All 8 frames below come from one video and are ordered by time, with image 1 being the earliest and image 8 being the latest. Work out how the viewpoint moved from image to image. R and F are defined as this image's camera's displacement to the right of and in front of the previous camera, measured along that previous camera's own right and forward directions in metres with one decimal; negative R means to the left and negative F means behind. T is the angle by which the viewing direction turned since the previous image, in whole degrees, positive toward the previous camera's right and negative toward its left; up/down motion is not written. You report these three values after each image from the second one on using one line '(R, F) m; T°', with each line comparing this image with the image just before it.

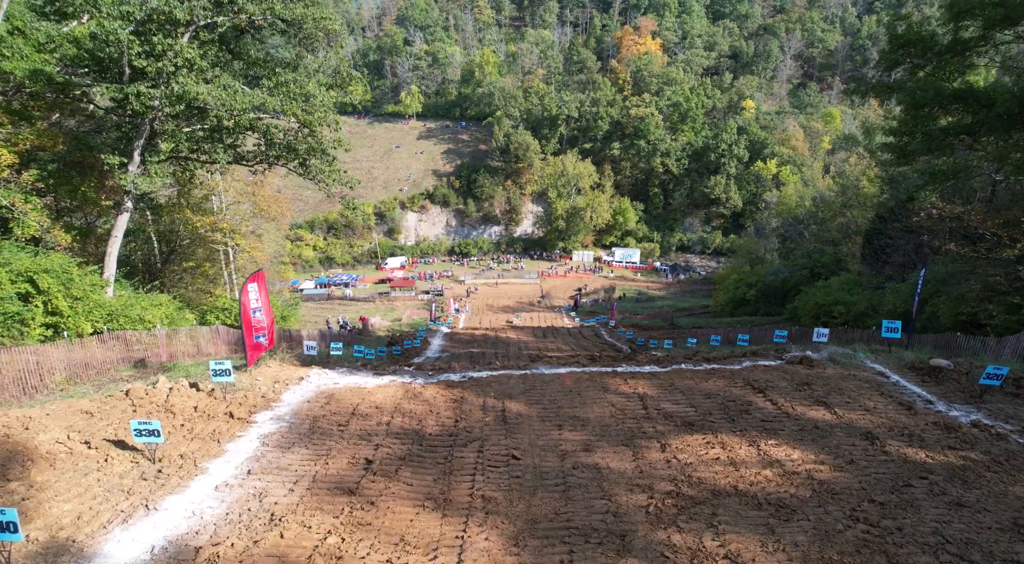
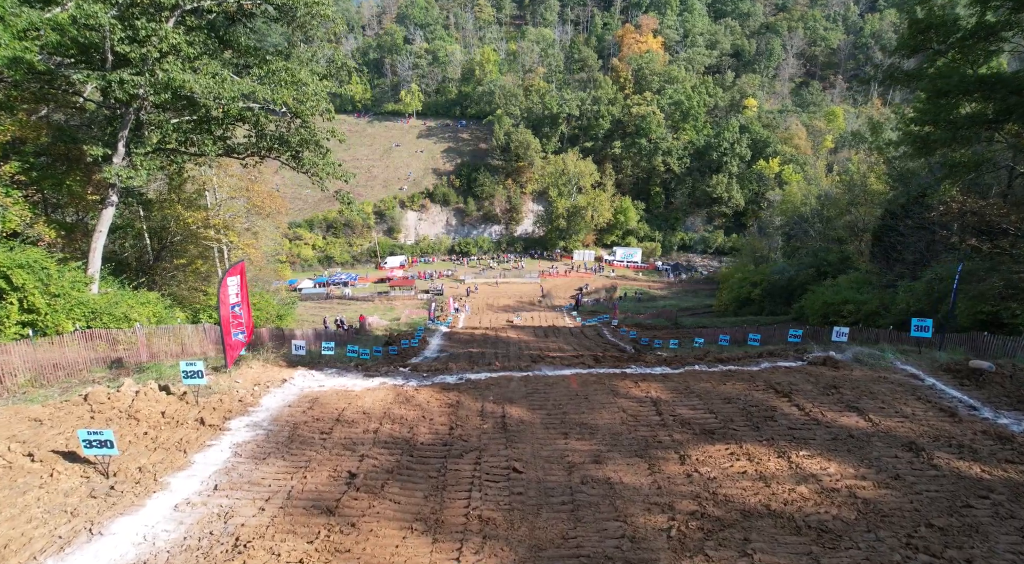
(0.0, +0.7) m; 0°
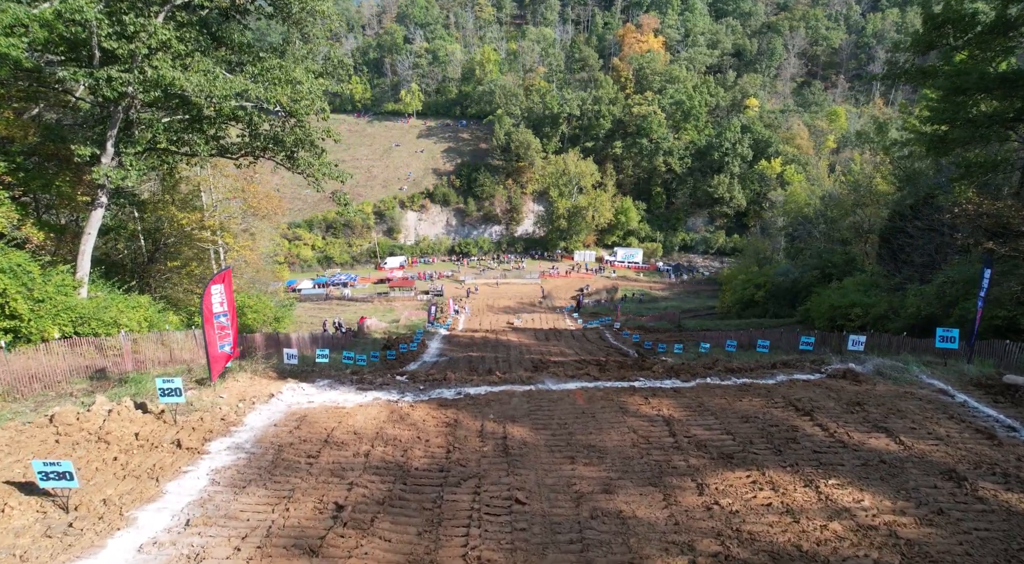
(0.0, +0.5) m; 0°
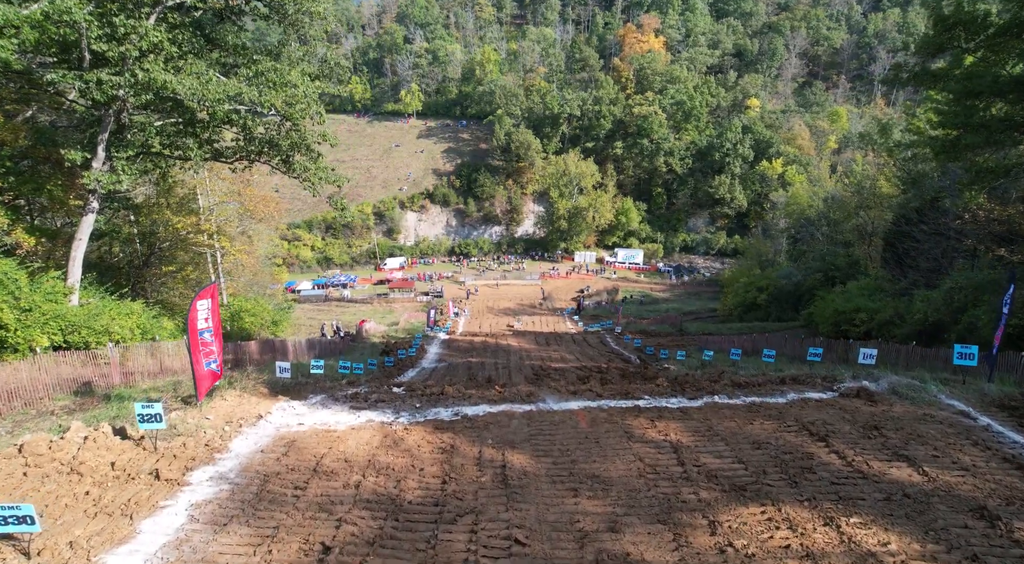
(0.0, +0.3) m; 0°
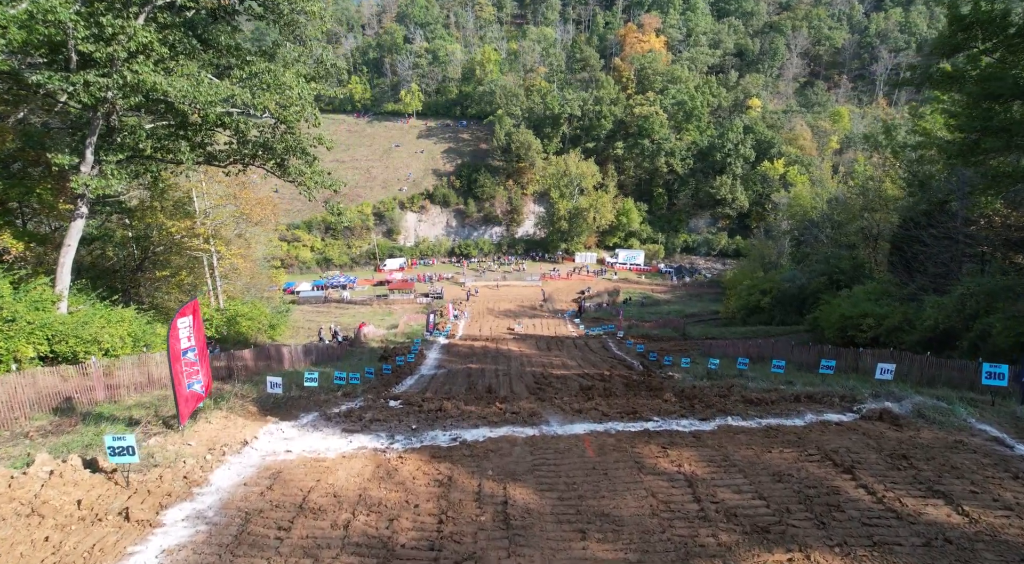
(0.0, +0.5) m; 0°
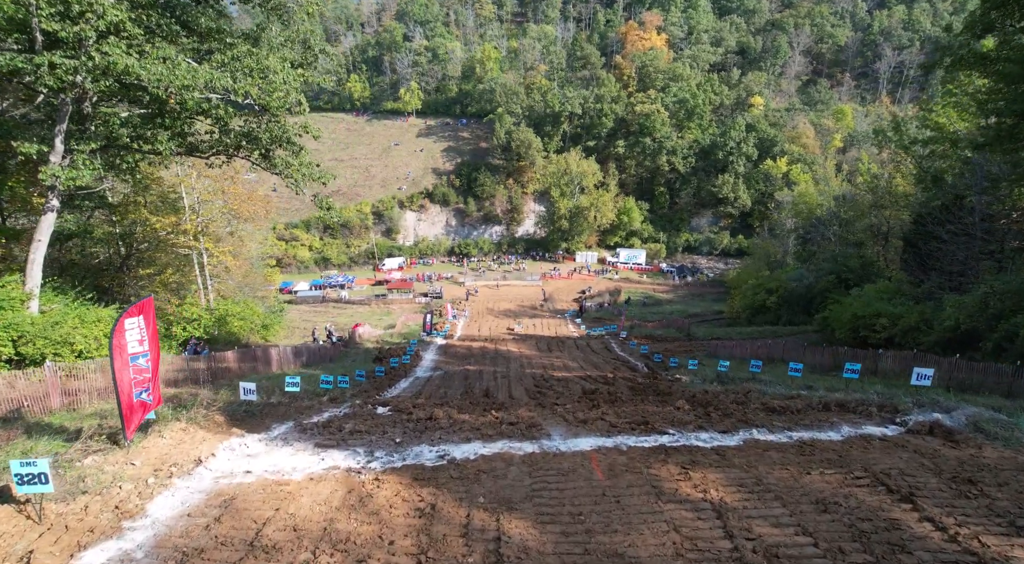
(0.0, +0.9) m; 0°
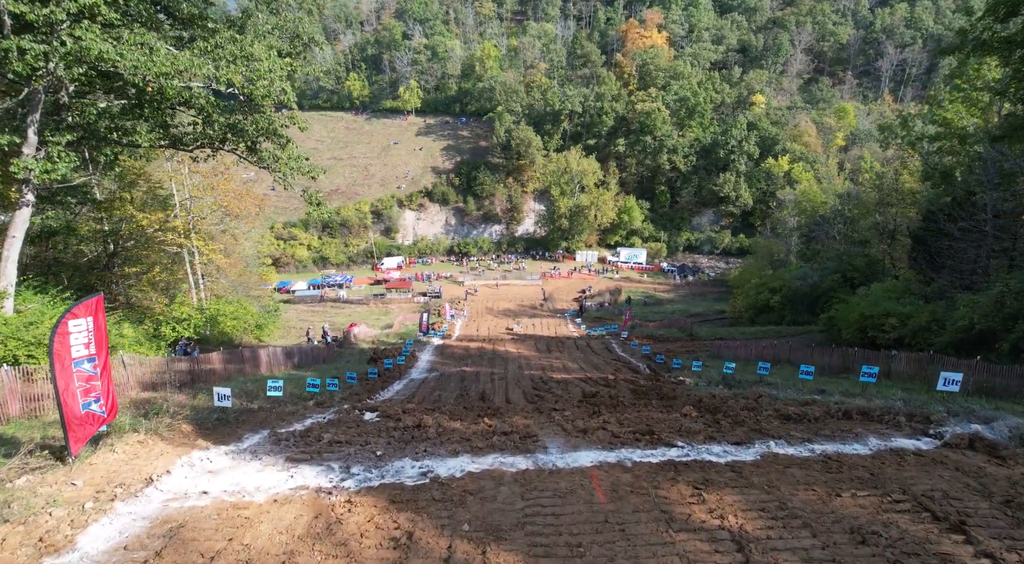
(+0.1, +0.7) m; 0°
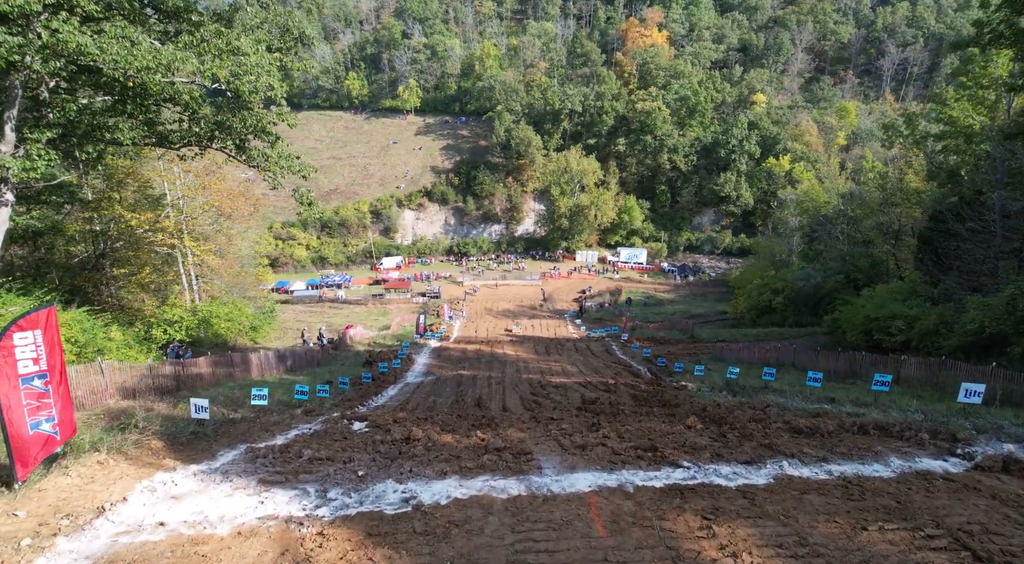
(+0.1, +0.5) m; 0°
